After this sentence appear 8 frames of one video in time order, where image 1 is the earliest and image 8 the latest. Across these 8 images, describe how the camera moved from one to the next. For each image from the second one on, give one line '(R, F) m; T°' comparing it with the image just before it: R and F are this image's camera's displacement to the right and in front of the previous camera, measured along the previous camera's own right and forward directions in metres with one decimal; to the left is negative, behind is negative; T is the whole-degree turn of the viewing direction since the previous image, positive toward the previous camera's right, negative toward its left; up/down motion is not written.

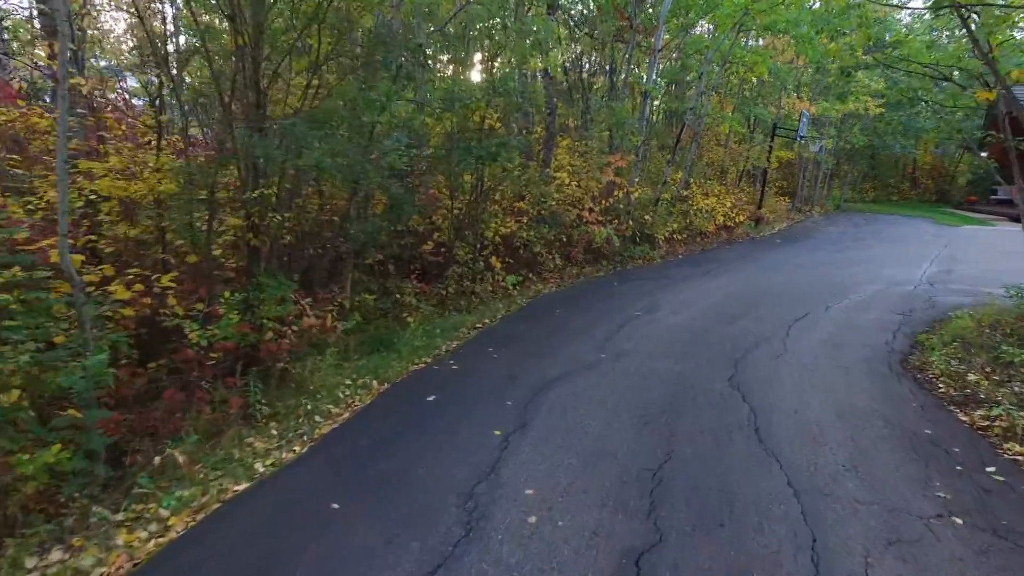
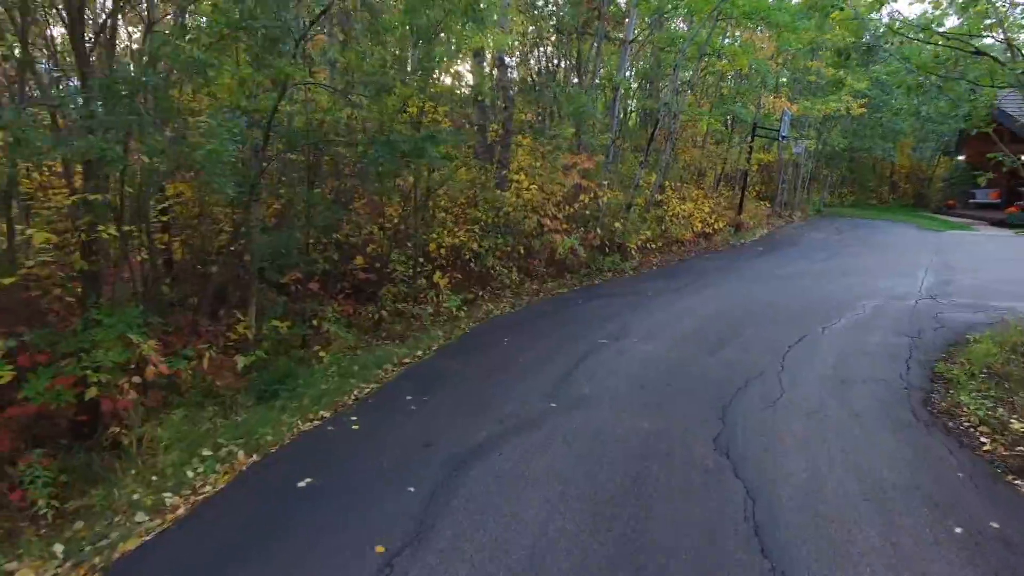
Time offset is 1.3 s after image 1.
(+0.4, +1.4) m; +2°
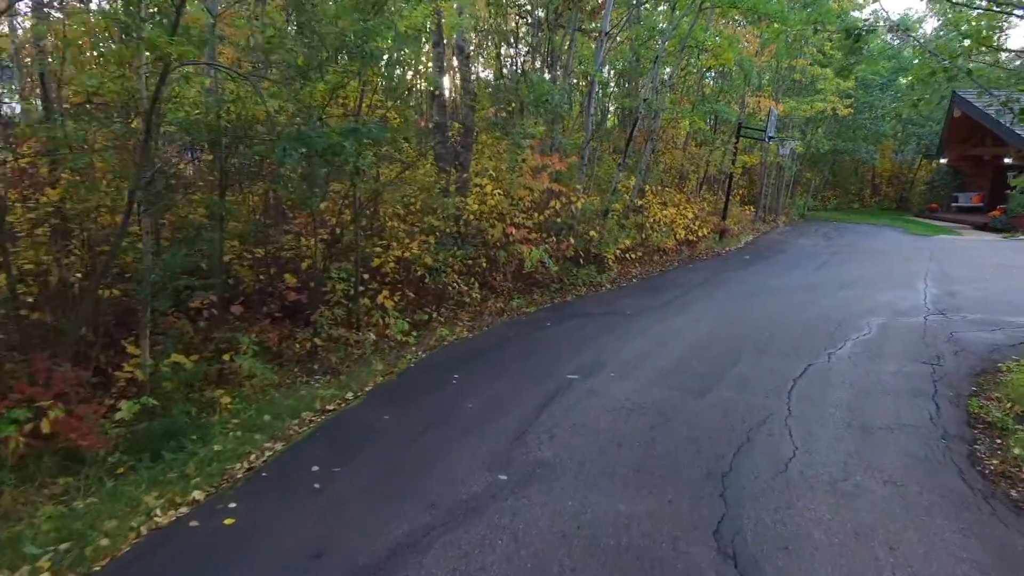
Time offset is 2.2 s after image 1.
(+0.2, +1.2) m; +2°
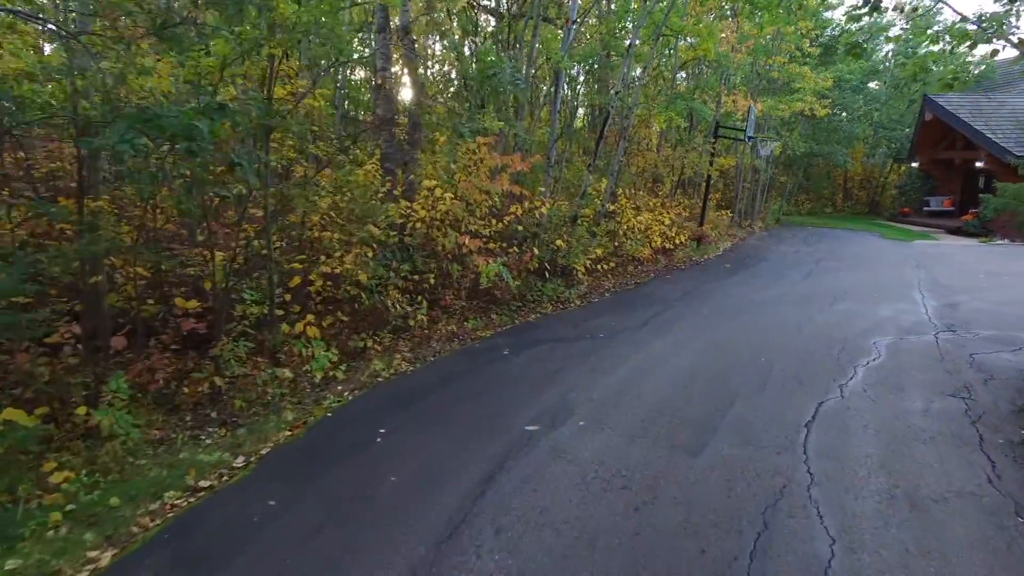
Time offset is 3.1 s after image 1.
(+0.2, +1.3) m; +2°
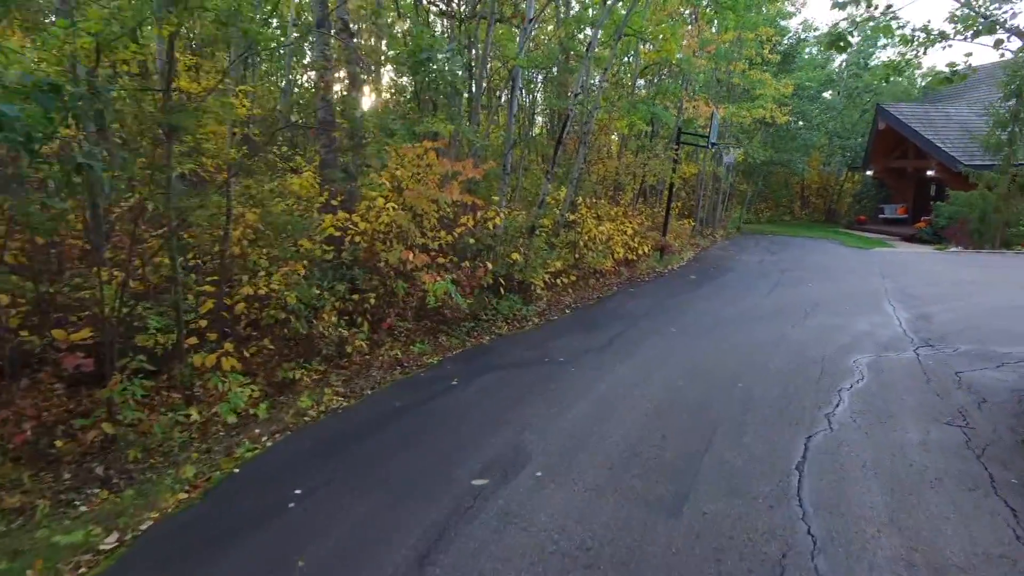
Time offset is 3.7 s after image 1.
(+0.1, +0.8) m; +3°
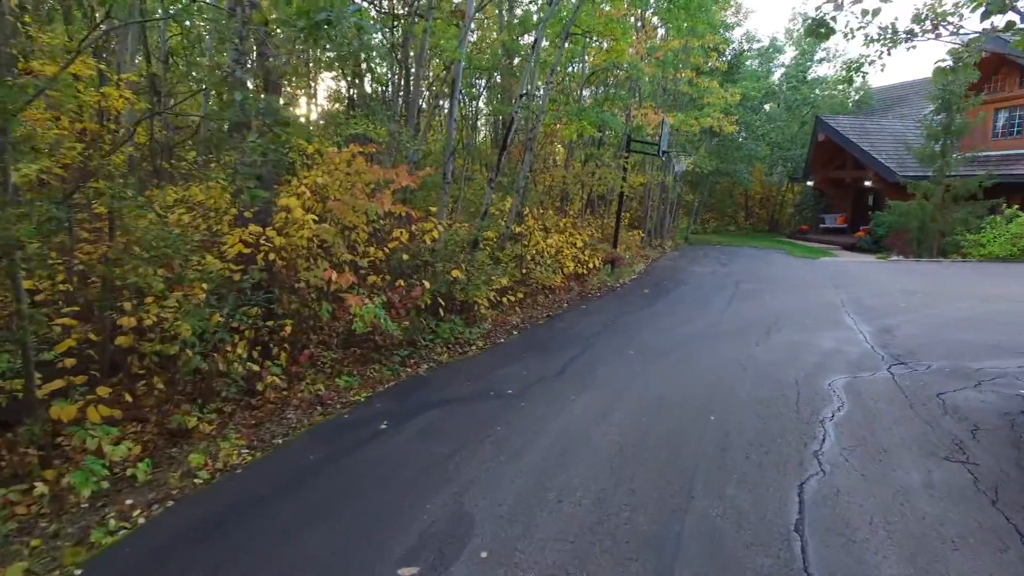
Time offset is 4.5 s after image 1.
(+0.1, +0.9) m; +4°
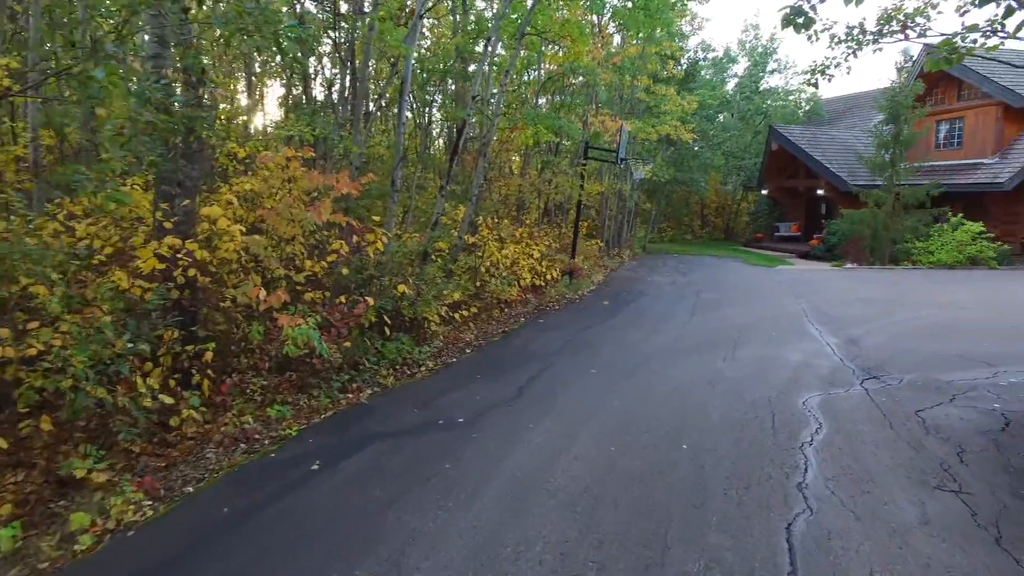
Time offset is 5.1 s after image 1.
(+0.1, +0.6) m; +3°
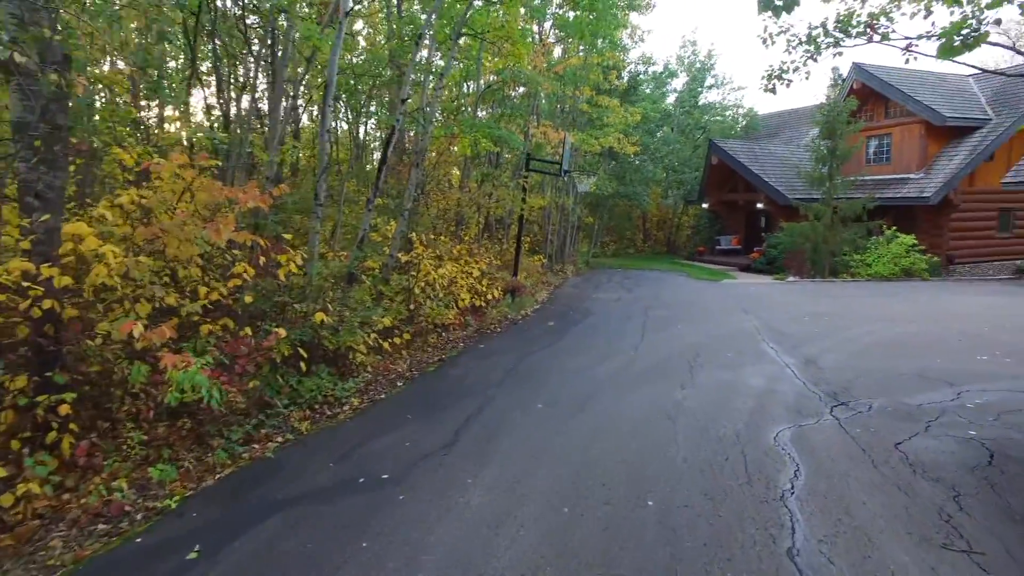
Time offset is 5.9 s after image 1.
(+0.1, +0.8) m; +5°
